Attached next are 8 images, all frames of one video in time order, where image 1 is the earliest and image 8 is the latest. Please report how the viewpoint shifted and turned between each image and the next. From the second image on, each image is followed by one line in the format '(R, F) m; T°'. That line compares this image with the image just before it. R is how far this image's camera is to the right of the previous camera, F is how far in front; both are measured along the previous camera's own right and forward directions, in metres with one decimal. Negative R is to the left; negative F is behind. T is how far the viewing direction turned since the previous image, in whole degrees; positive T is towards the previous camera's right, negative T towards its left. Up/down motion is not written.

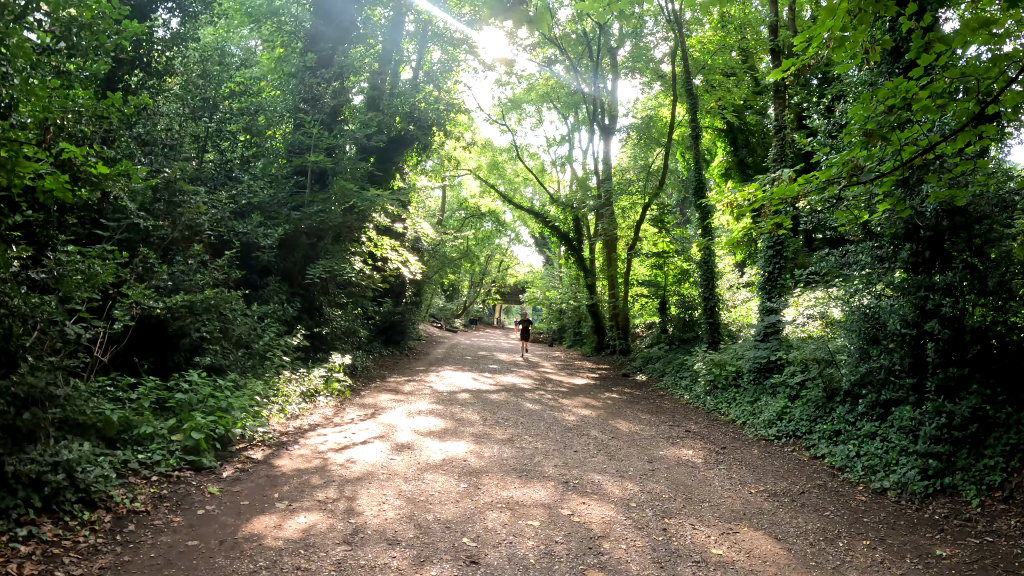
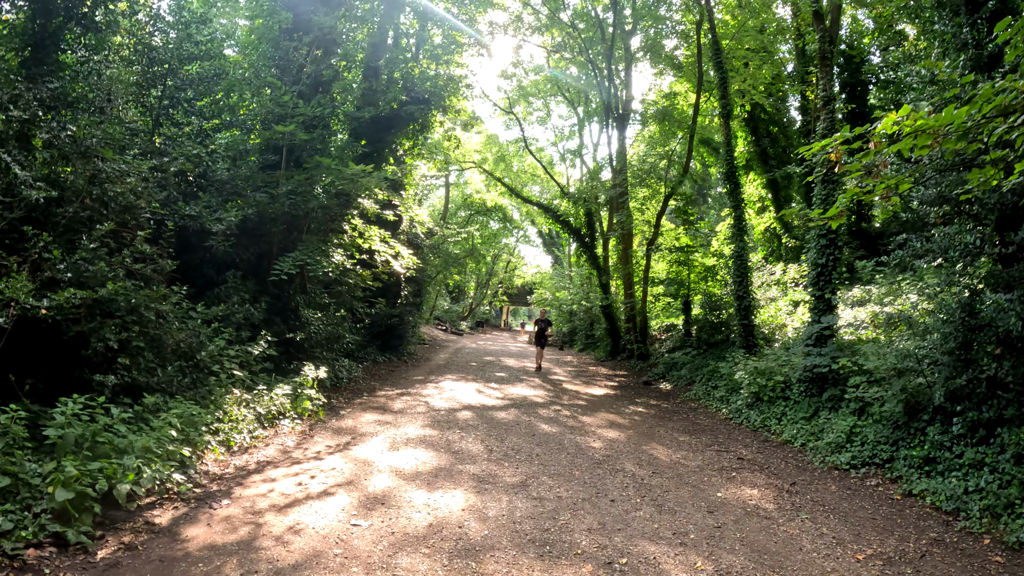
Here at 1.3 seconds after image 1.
(0.0, +1.7) m; 0°
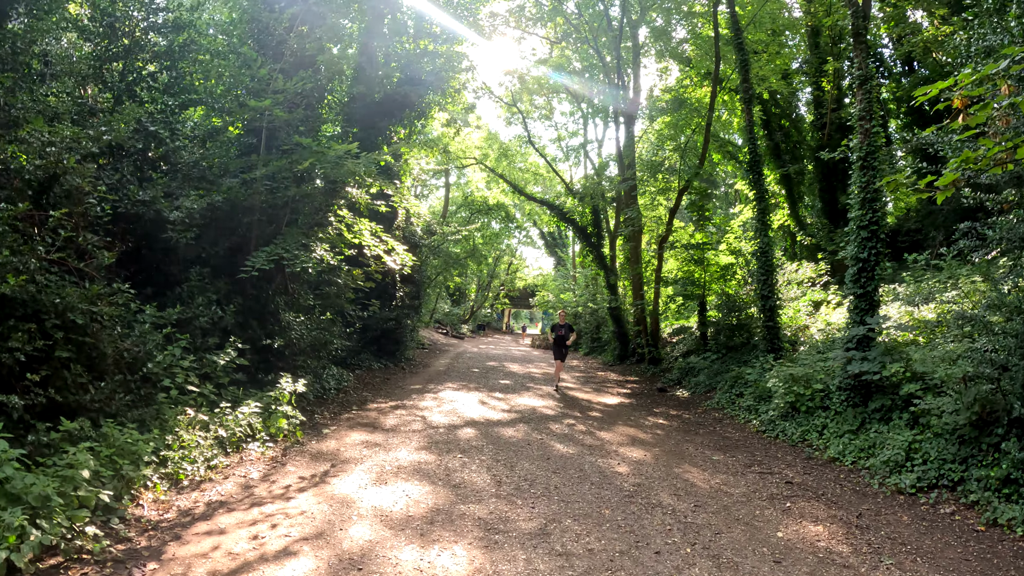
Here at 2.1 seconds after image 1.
(-0.1, +1.1) m; 0°
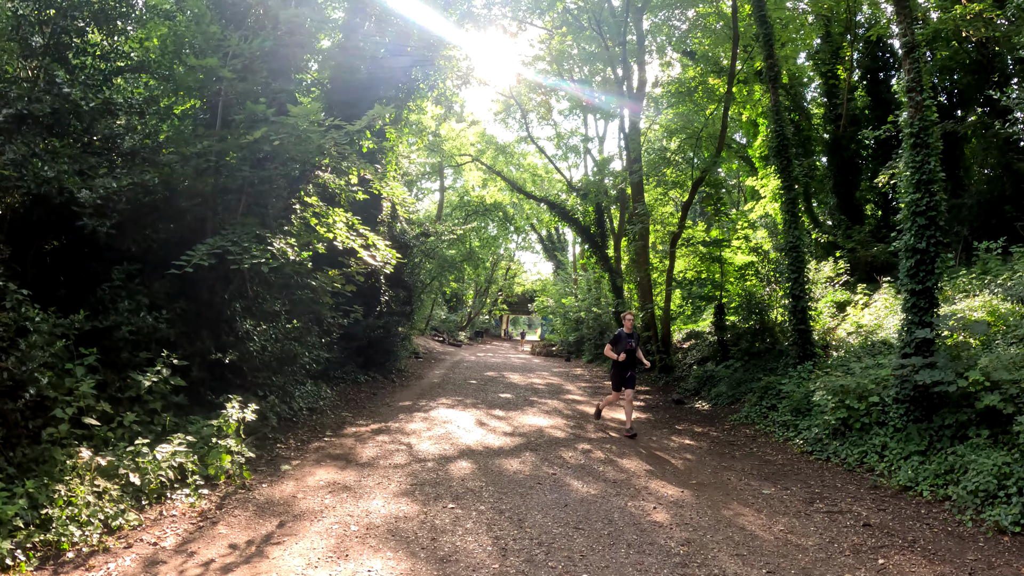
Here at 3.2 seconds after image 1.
(0.0, +1.3) m; 0°
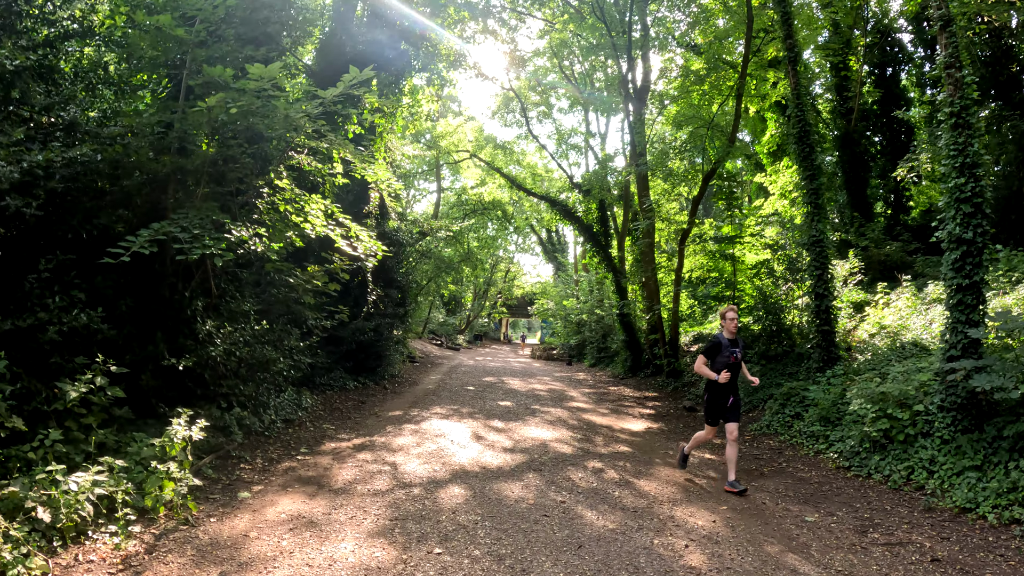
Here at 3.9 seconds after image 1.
(0.0, +0.8) m; 0°
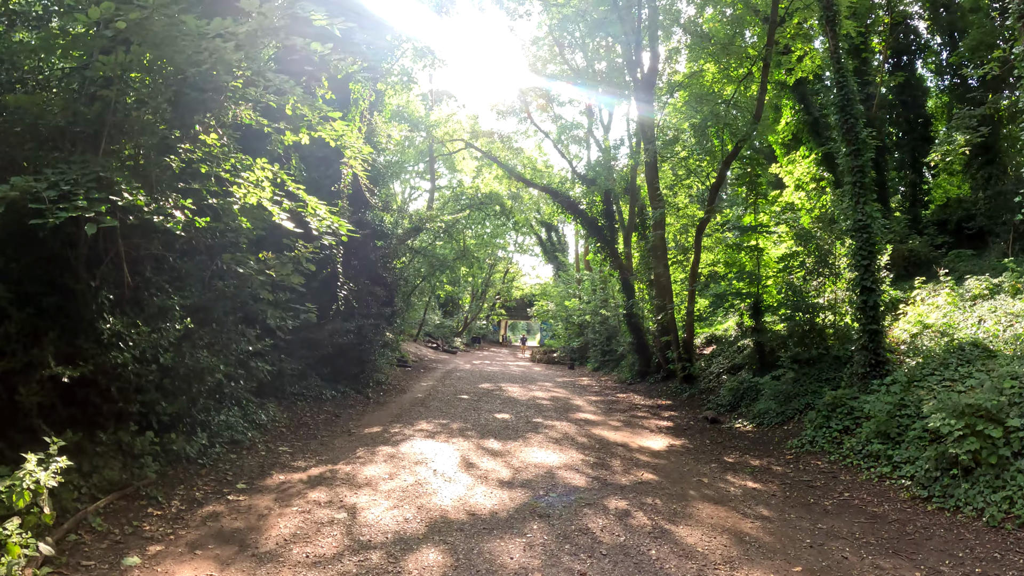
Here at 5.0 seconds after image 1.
(0.0, +1.4) m; 0°
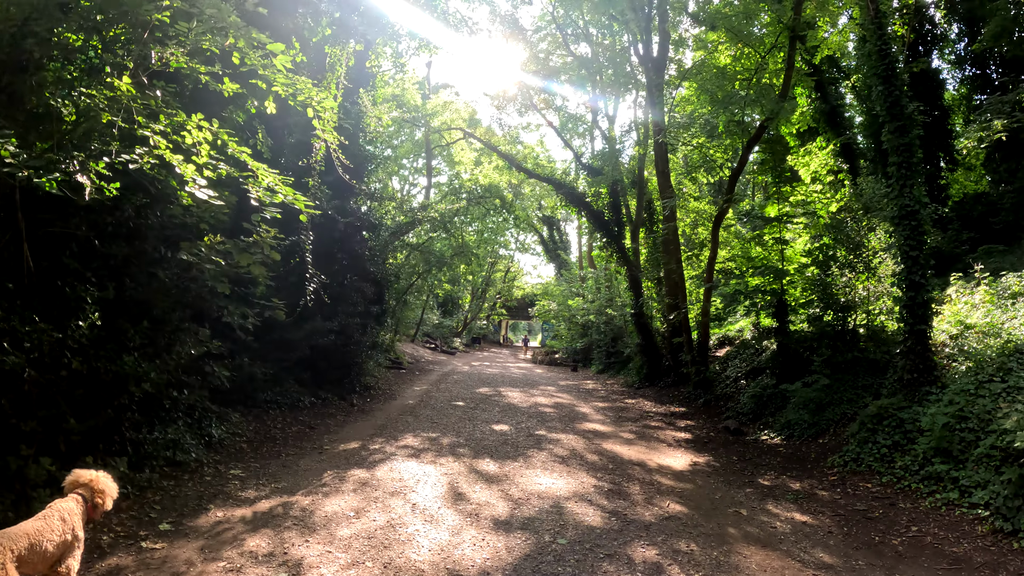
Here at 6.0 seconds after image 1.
(0.0, +1.0) m; 0°
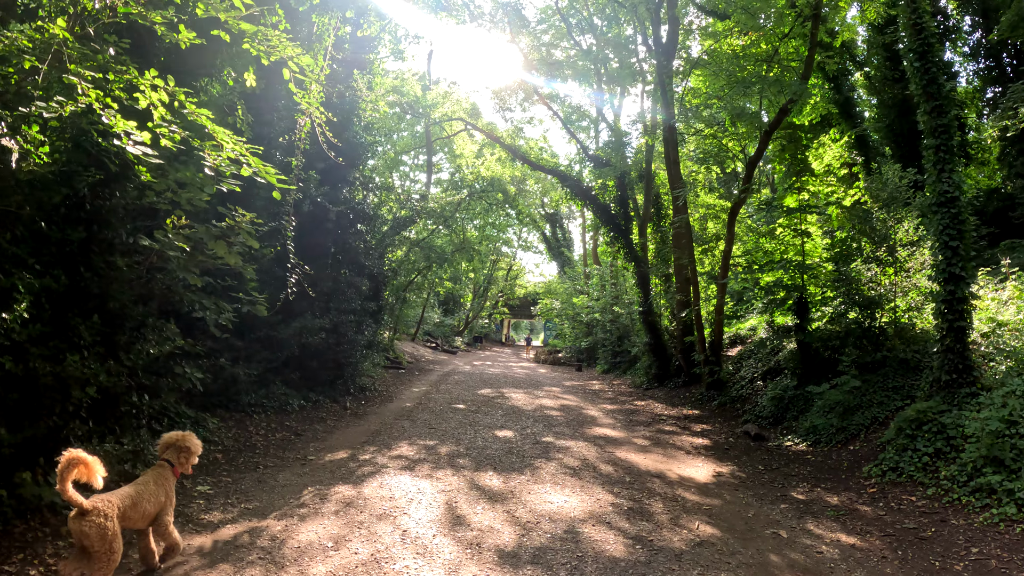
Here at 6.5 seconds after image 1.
(0.0, +0.6) m; 0°
